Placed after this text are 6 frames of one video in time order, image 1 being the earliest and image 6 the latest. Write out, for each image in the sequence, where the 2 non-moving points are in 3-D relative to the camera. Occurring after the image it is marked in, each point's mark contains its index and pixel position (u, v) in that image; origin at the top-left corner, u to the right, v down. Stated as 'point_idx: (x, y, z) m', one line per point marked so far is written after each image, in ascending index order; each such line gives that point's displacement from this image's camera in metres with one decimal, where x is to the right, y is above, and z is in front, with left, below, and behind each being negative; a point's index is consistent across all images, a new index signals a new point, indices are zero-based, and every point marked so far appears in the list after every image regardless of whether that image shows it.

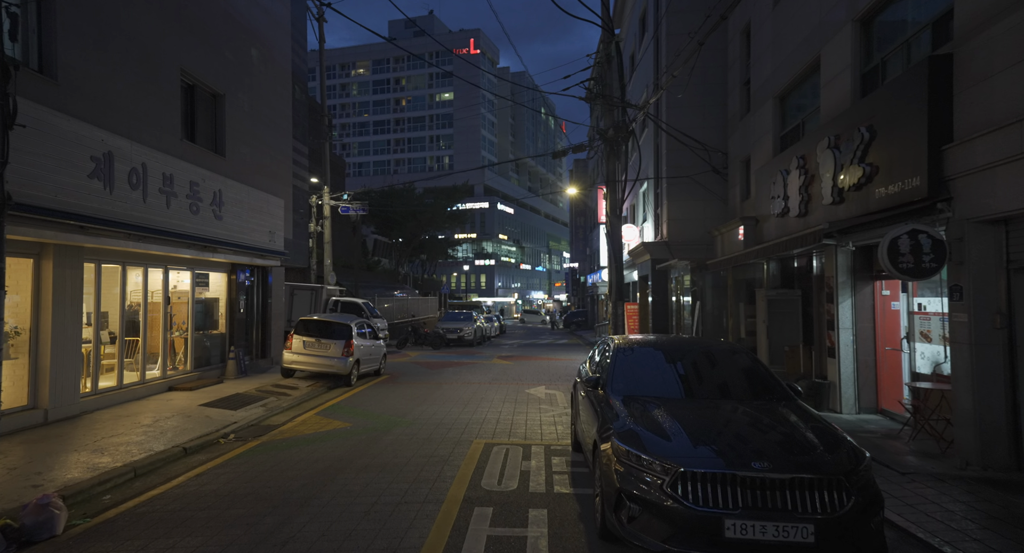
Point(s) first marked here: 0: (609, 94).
0: (+3.0, +5.7, +18.7) m
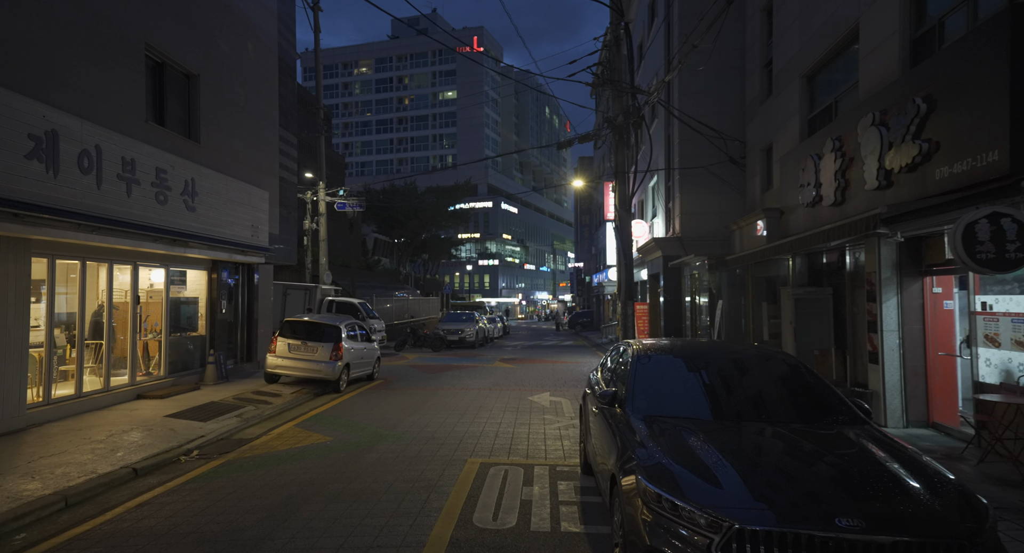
0: (+3.1, +5.8, +17.5) m
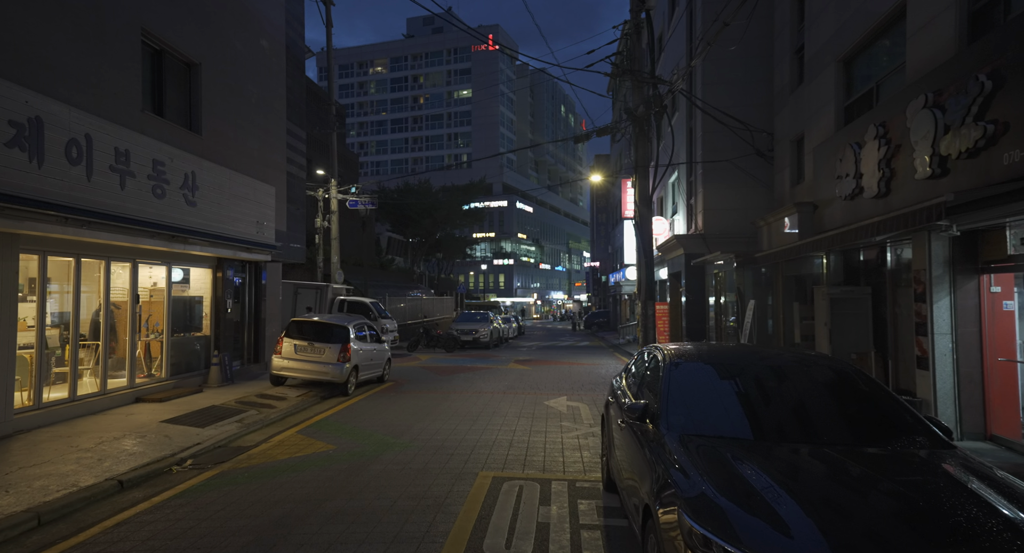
0: (+3.5, +5.8, +16.8) m
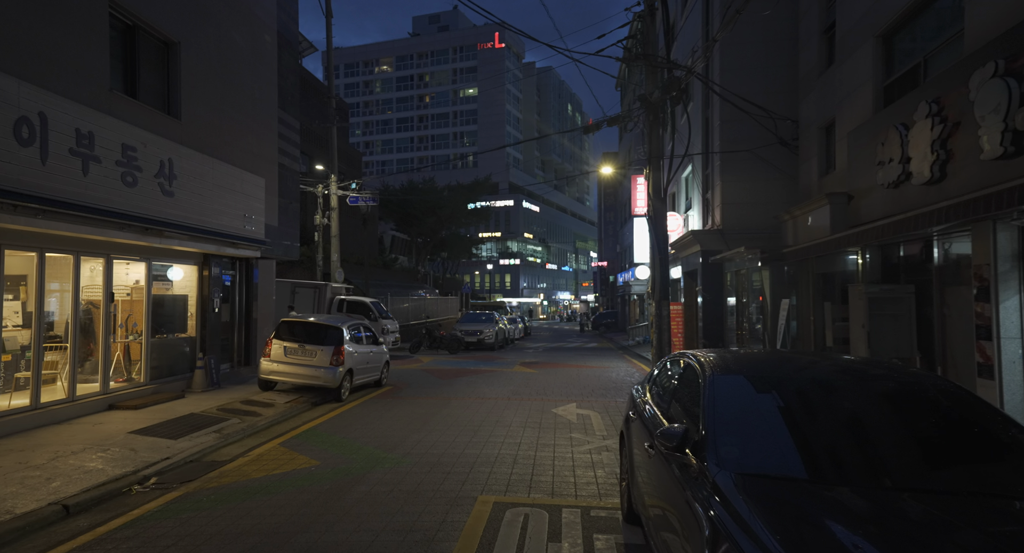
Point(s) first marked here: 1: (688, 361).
0: (+3.6, +5.8, +15.7) m
1: (+1.6, -0.8, +5.3) m
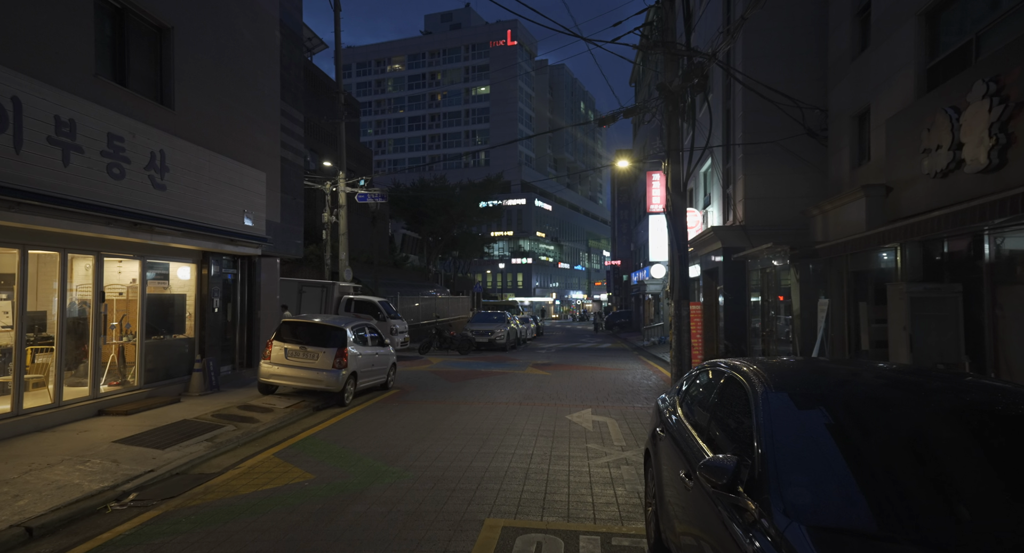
0: (+3.9, +5.9, +14.9) m
1: (+1.7, -0.7, +4.6) m
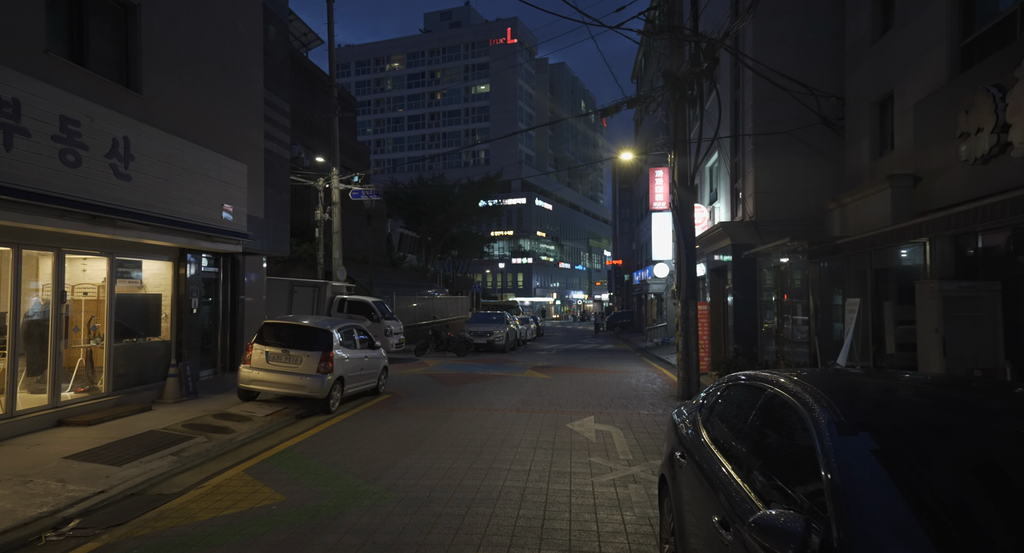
0: (+3.9, +5.9, +14.1) m
1: (+1.6, -0.7, +3.8) m
